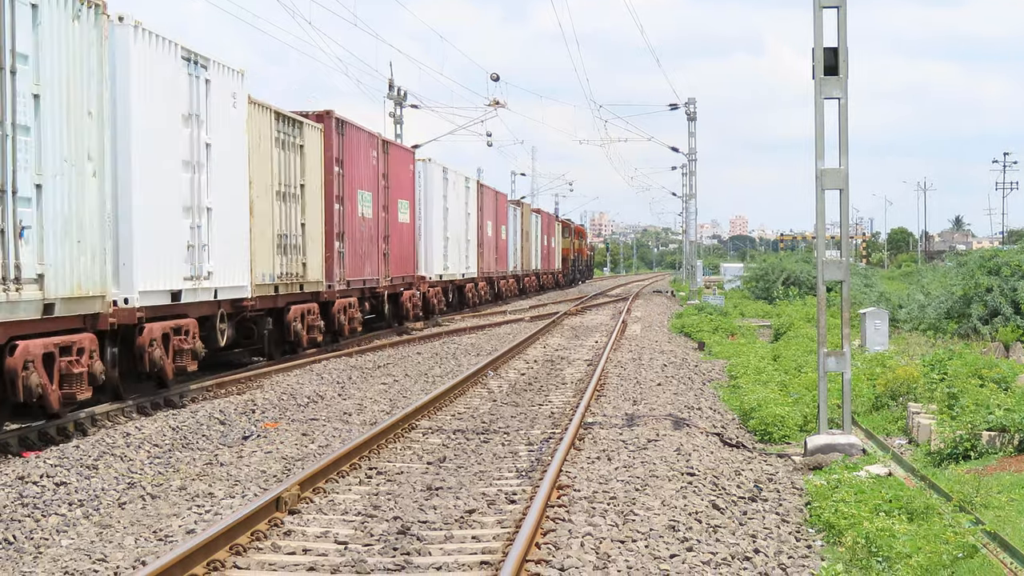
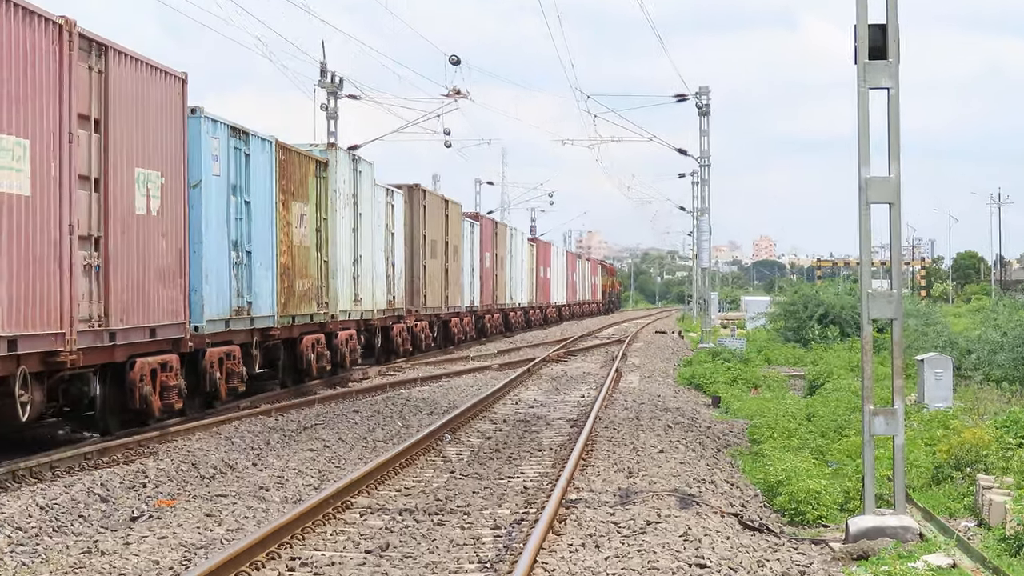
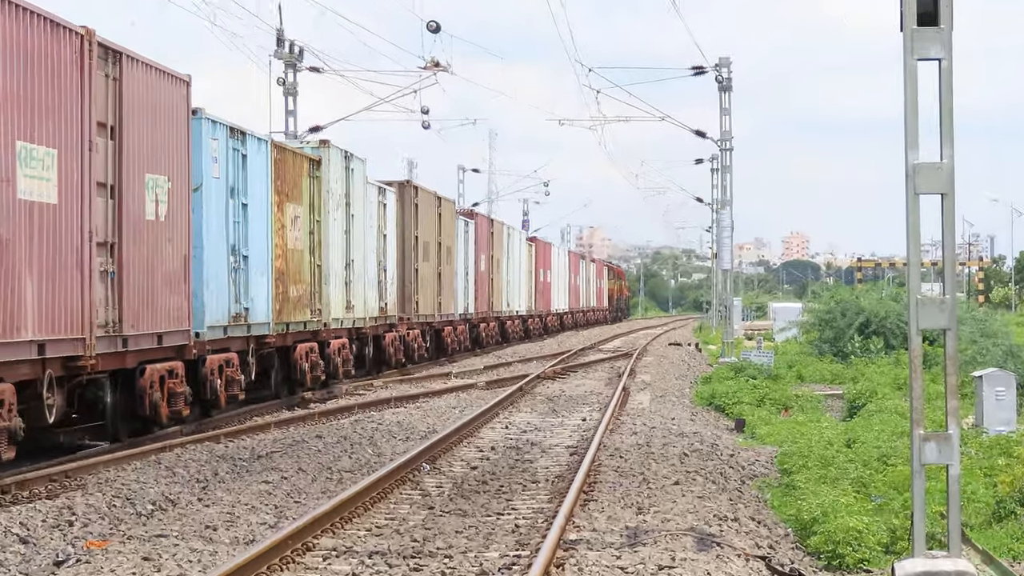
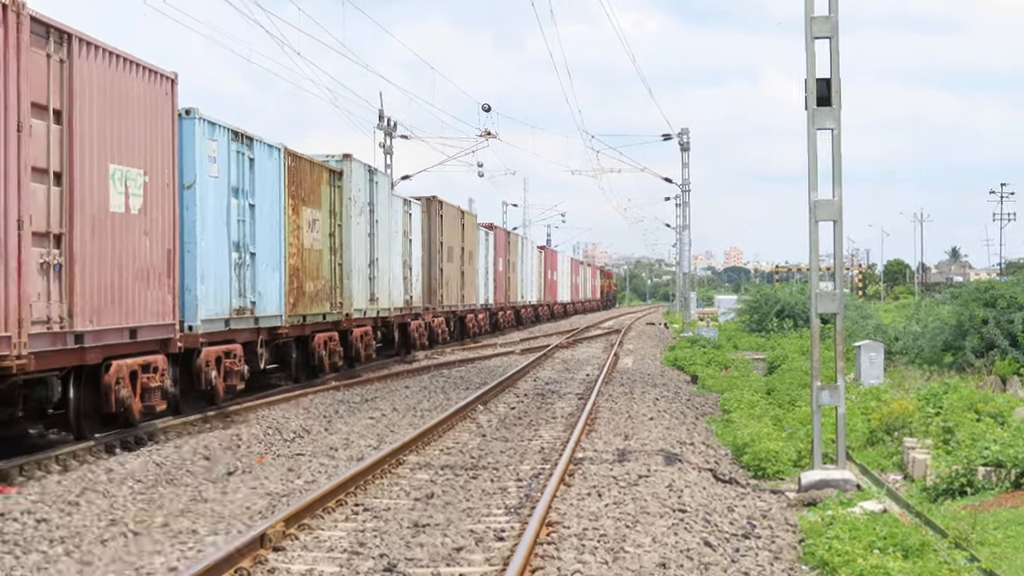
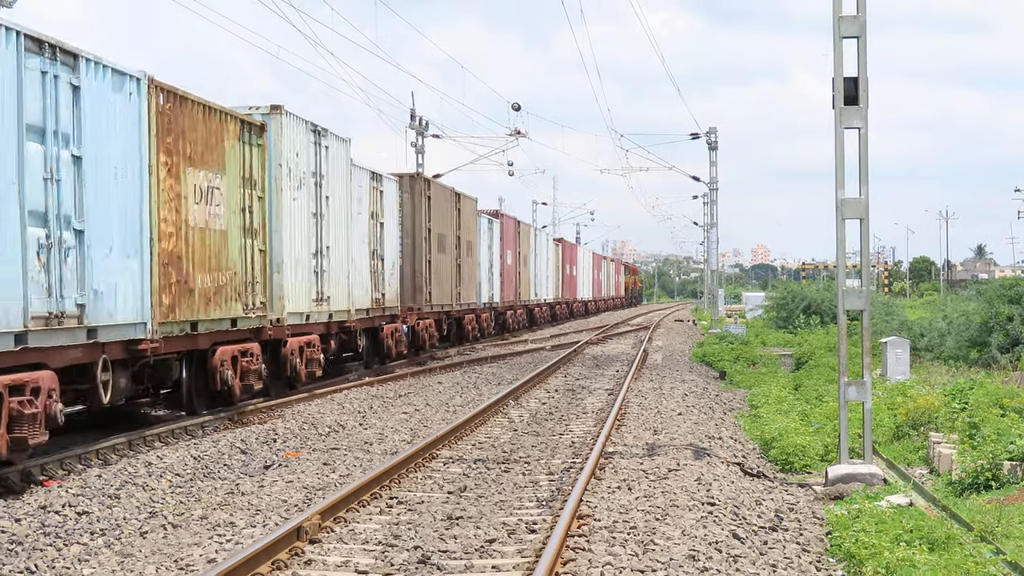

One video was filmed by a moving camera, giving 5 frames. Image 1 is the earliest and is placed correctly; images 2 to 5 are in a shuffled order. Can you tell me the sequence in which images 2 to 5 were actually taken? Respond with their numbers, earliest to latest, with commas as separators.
5, 4, 2, 3
